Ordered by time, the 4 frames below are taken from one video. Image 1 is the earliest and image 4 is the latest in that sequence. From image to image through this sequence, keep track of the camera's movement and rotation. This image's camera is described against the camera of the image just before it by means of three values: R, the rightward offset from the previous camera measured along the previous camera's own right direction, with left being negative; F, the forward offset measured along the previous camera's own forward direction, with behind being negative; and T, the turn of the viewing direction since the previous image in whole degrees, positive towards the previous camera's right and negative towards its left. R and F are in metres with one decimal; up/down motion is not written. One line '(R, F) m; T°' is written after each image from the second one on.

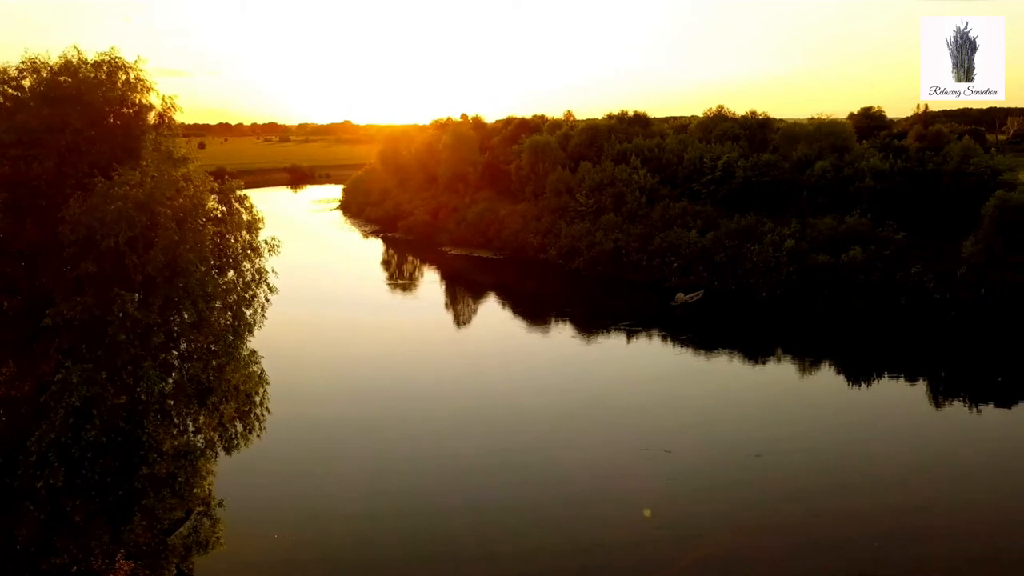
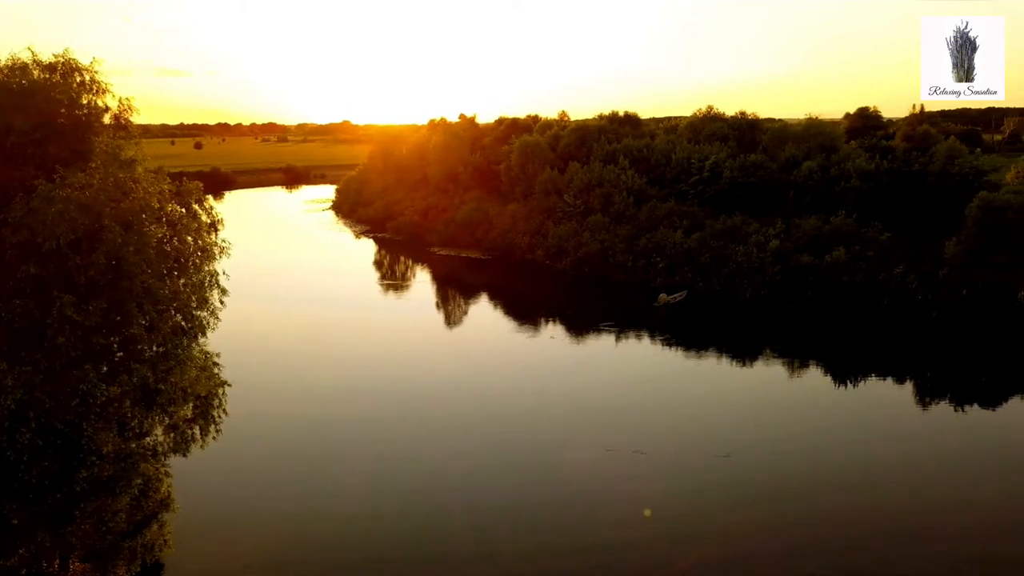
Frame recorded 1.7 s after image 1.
(+0.8, 0.0) m; 0°
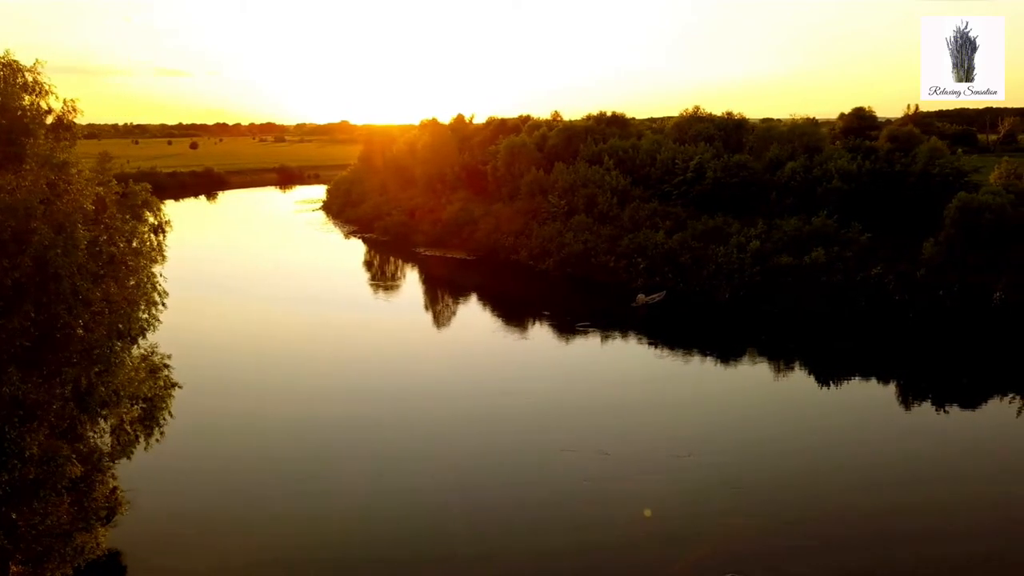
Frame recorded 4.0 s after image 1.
(+1.0, 0.0) m; 0°
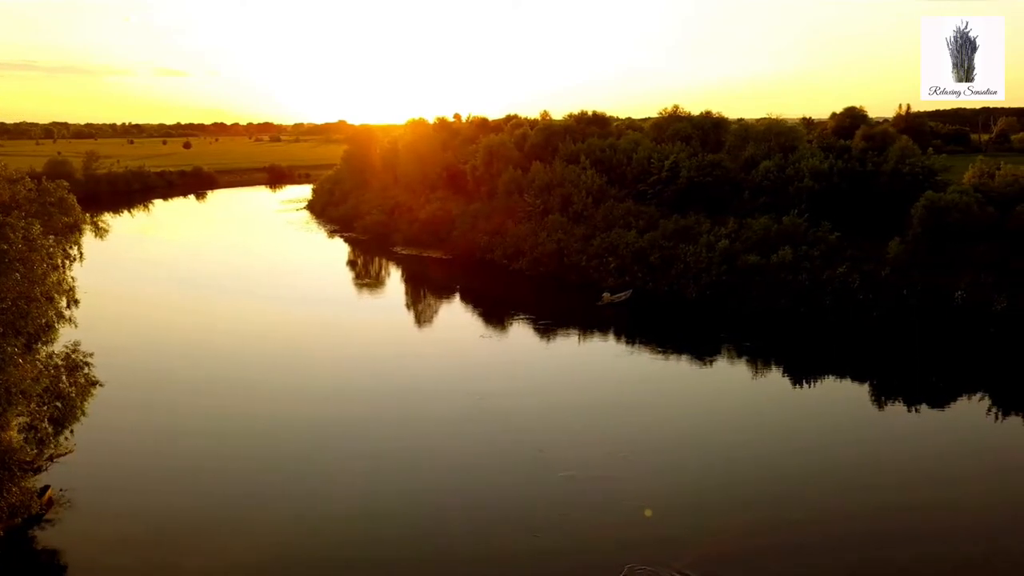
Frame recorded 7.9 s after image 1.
(+1.5, +0.1) m; 0°
